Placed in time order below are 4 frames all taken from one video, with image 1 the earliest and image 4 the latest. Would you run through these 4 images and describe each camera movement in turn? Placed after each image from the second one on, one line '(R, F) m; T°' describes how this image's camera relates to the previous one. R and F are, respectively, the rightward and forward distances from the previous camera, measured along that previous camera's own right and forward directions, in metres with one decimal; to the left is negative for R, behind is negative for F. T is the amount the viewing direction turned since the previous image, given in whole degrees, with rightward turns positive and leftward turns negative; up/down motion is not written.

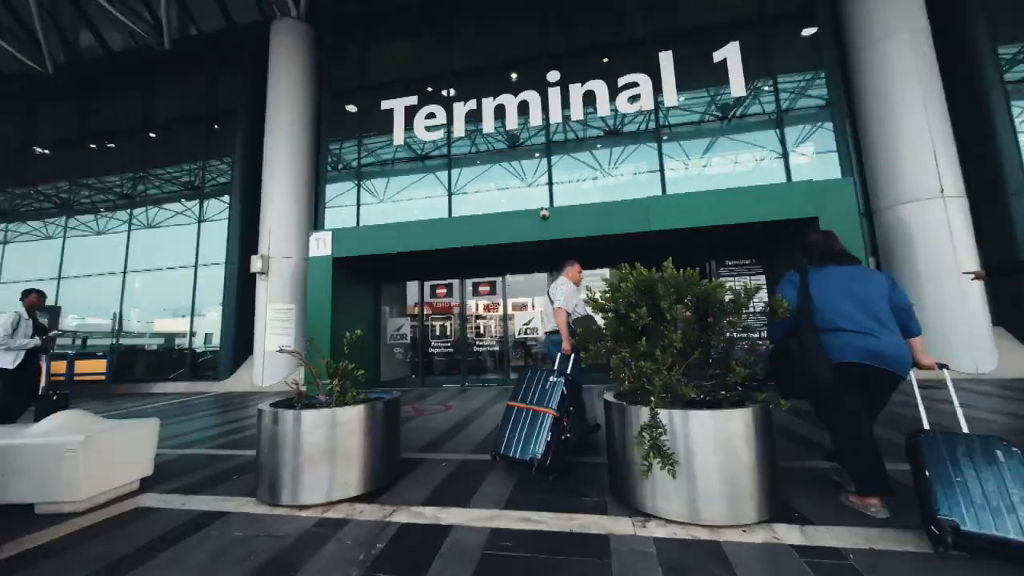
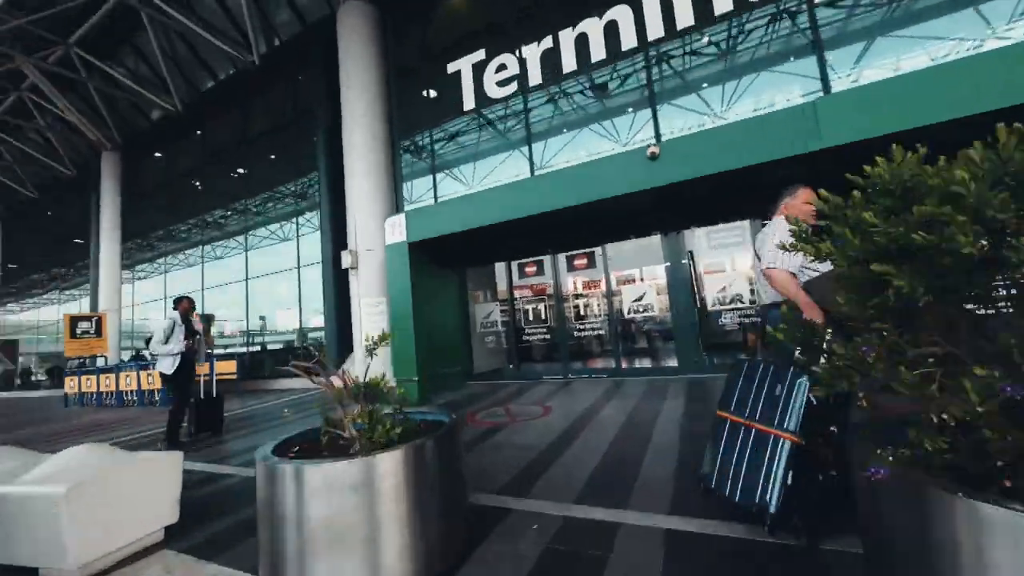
(0.0, +1.2) m; -15°
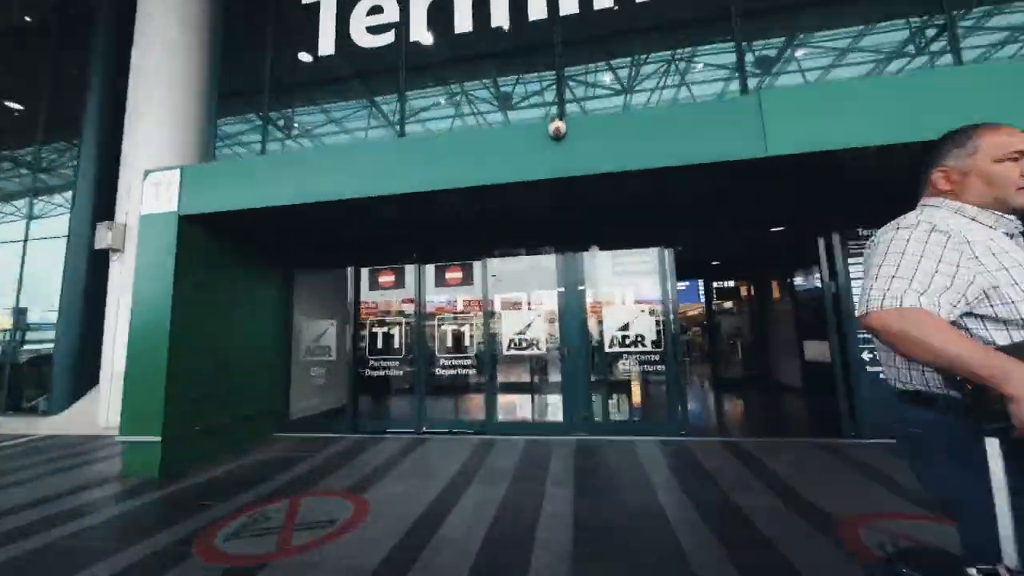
(+0.5, +1.6) m; +15°
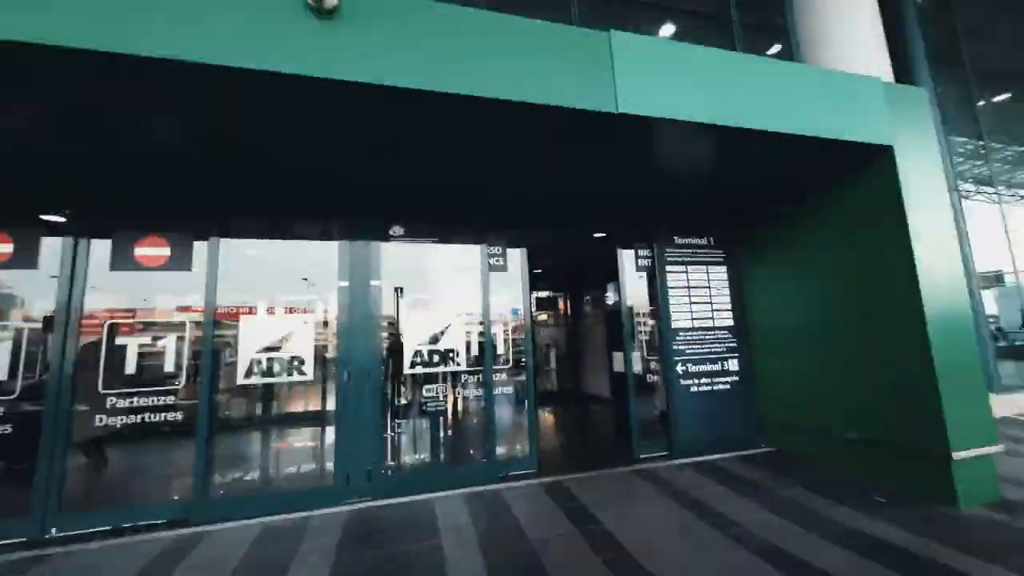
(+0.5, +1.2) m; +25°
